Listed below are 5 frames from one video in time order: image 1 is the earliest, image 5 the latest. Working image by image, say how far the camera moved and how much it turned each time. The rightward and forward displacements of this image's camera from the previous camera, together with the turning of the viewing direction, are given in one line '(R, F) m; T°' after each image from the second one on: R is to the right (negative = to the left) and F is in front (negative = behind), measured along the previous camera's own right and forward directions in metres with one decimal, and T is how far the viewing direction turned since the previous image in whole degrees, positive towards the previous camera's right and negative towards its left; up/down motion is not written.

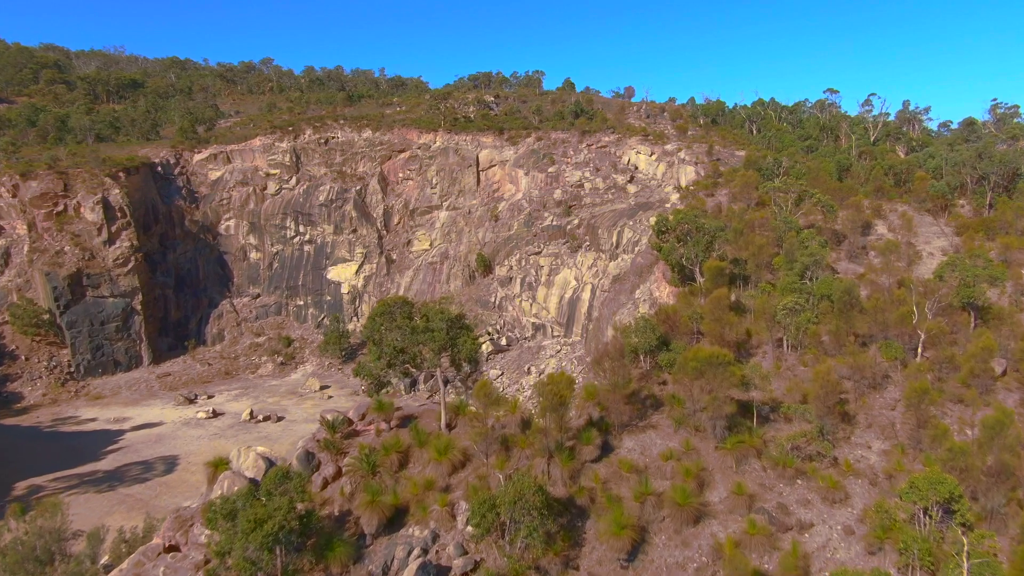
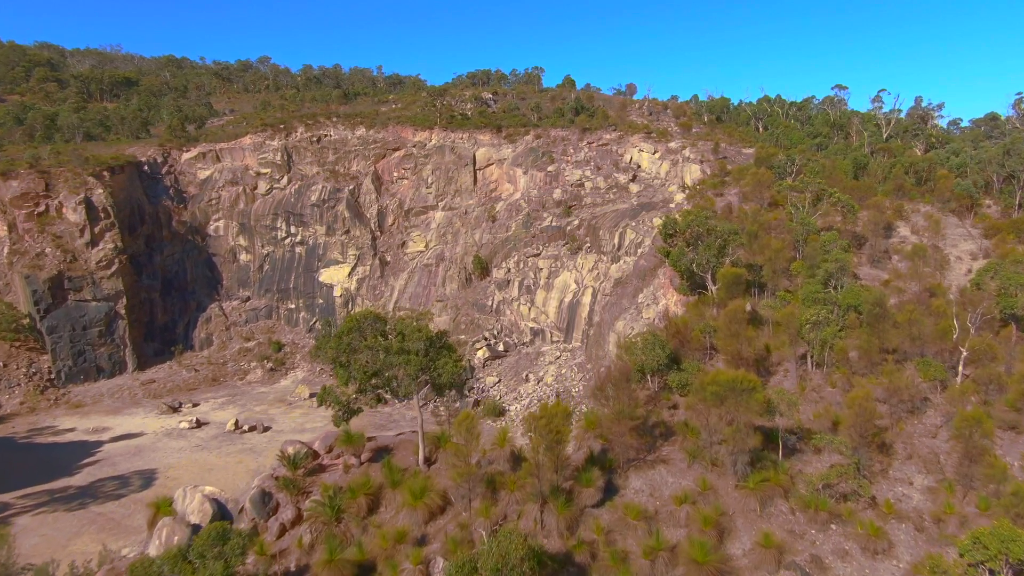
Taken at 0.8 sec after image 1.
(+0.2, +1.5) m; 0°
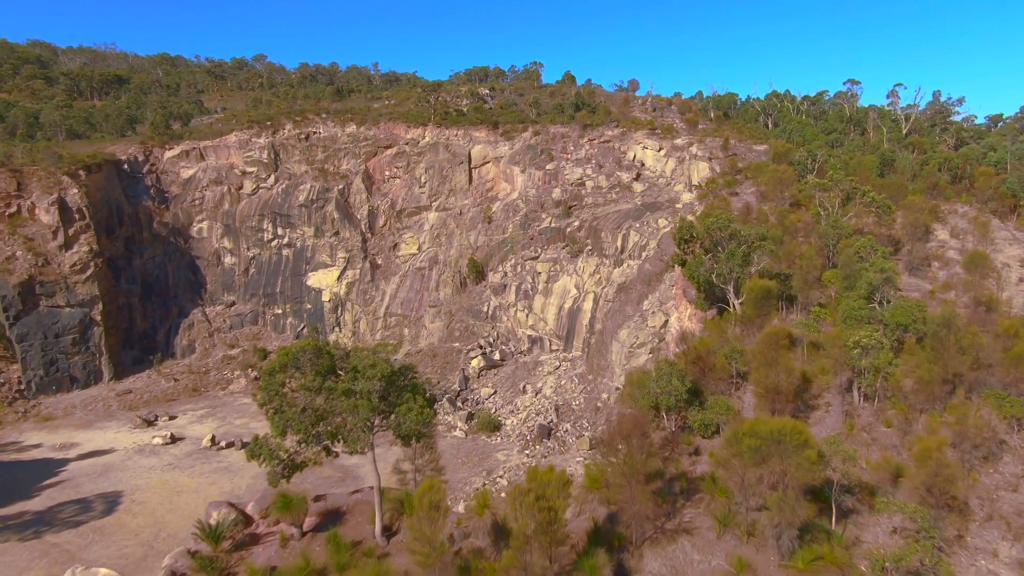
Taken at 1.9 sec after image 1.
(+0.3, +2.1) m; 0°
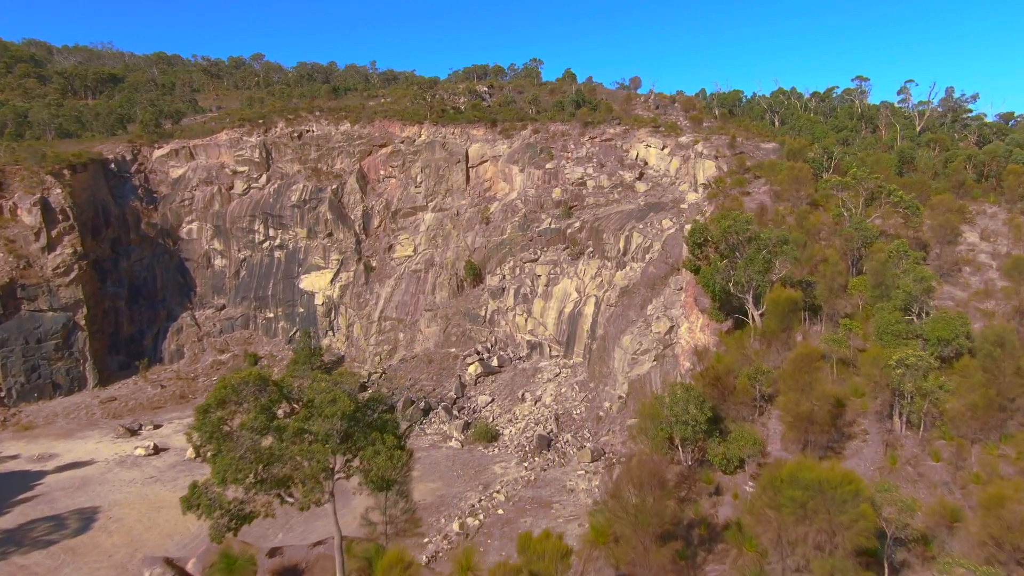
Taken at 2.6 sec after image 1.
(+0.1, +1.3) m; 0°
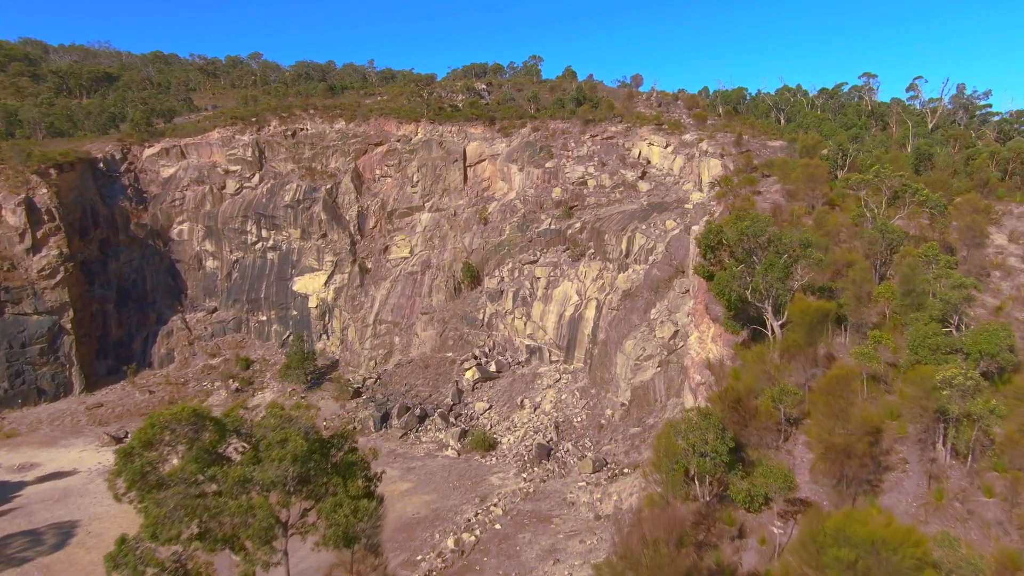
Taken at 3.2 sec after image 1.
(+0.1, +1.1) m; 0°
